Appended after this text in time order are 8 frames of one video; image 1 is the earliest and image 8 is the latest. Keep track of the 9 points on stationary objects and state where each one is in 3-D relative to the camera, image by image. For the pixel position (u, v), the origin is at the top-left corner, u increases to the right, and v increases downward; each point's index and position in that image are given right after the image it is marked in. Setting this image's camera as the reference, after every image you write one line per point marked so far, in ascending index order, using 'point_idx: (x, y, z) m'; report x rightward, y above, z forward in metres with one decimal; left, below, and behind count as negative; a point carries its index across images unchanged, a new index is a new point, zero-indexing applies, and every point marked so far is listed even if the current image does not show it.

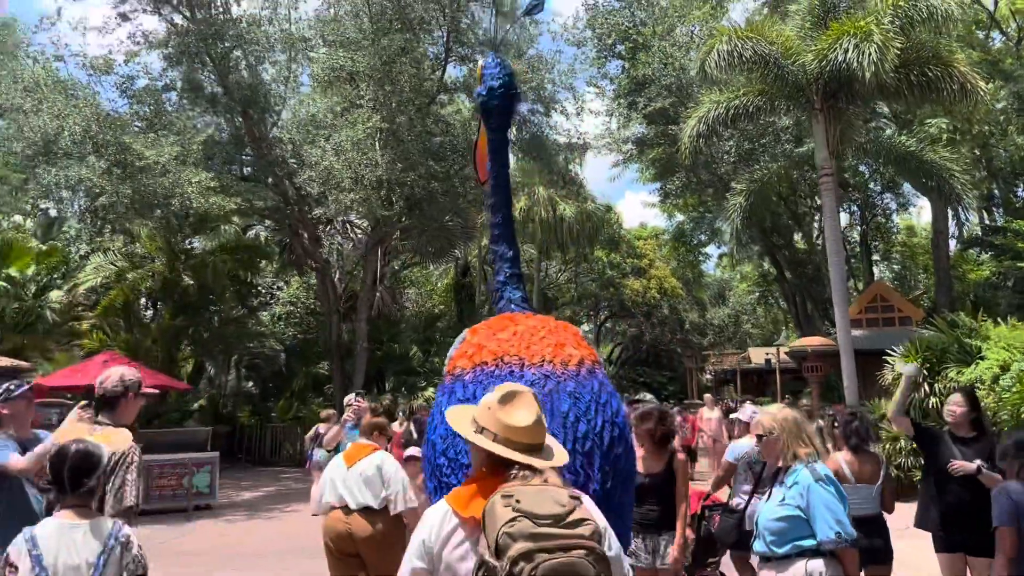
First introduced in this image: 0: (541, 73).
0: (+0.6, +4.4, +17.2) m
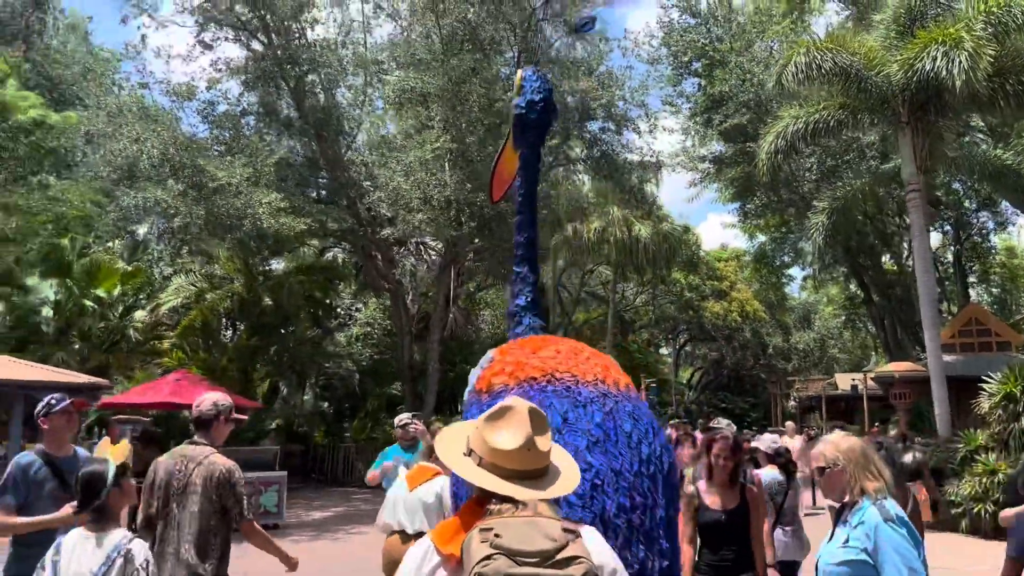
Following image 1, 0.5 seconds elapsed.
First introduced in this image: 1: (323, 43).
0: (+2.0, +3.9, +17.0) m
1: (-3.6, +4.6, +16.3) m
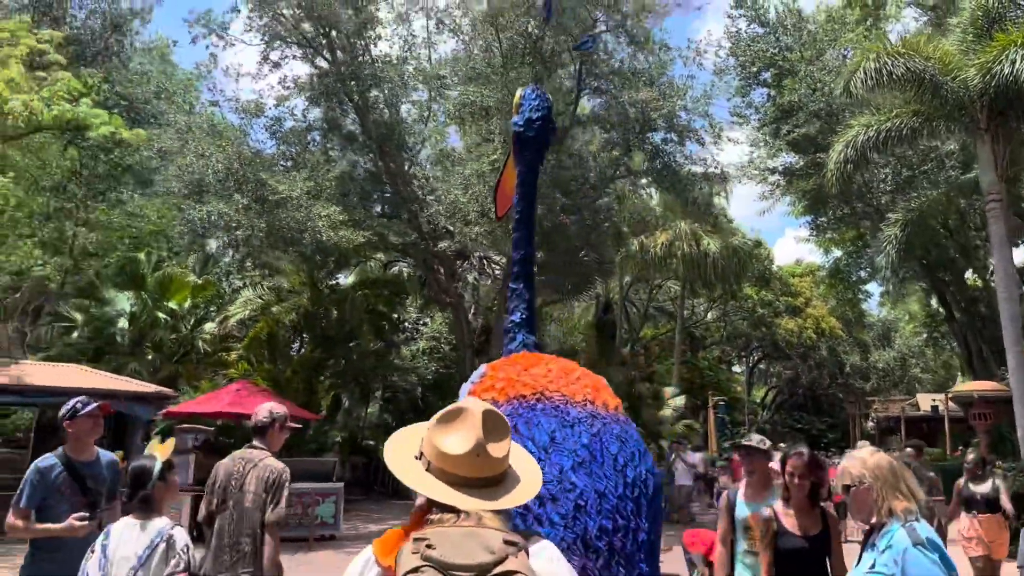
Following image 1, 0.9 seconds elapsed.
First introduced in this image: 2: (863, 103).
0: (+3.2, +3.7, +16.7) m
1: (-2.4, +4.4, +16.5) m
2: (+6.0, +3.1, +14.7) m
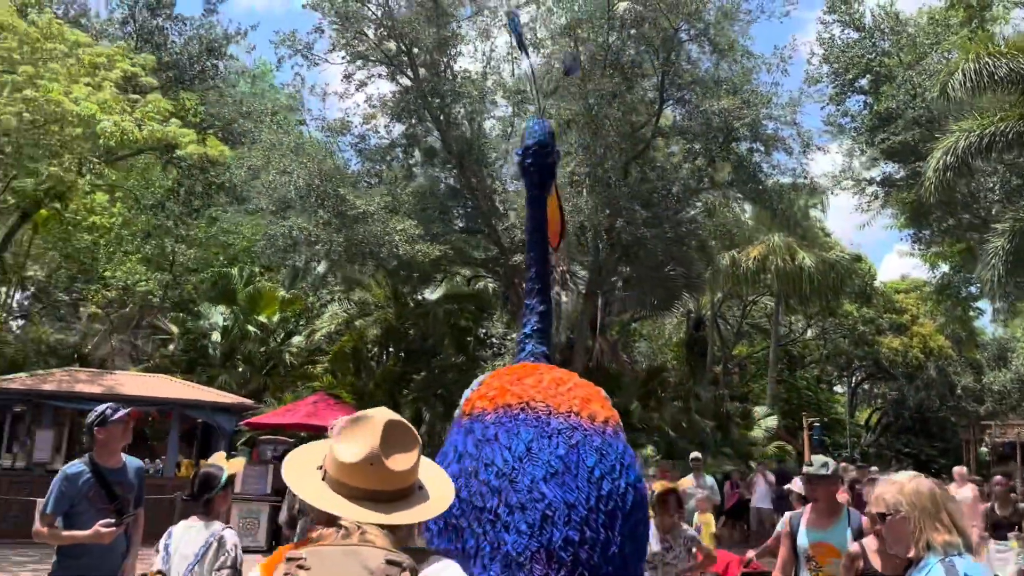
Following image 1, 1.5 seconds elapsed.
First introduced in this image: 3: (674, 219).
0: (+4.7, +3.4, +16.2) m
1: (-0.9, +4.1, +16.6) m
2: (+7.3, +2.9, +13.8) m
3: (+3.0, +1.3, +16.0) m
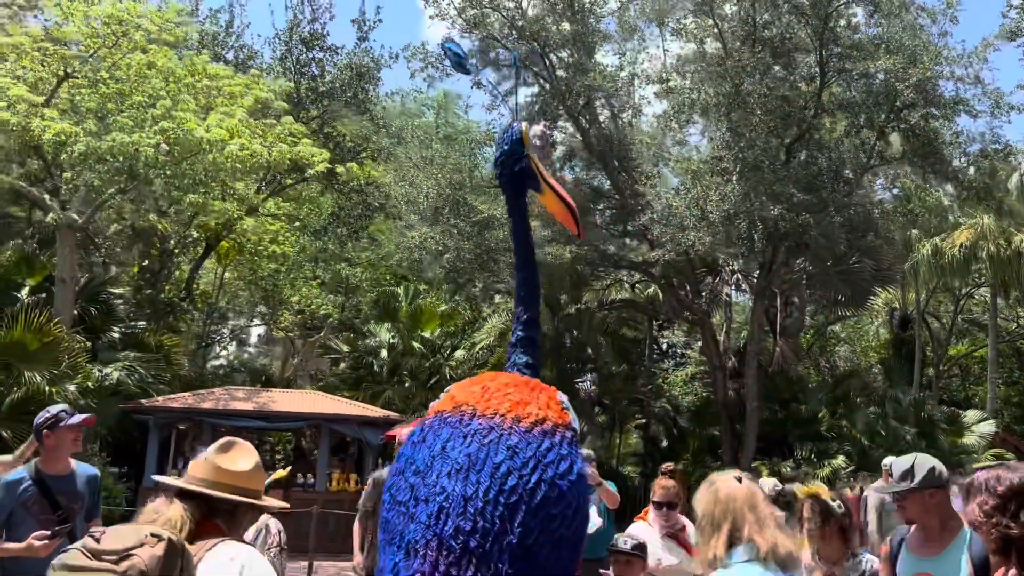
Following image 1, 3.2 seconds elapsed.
0: (+7.1, +3.6, +14.2) m
1: (+1.7, +4.0, +15.9) m
2: (+9.0, +3.3, +11.3) m
3: (+5.5, +1.4, +14.3) m
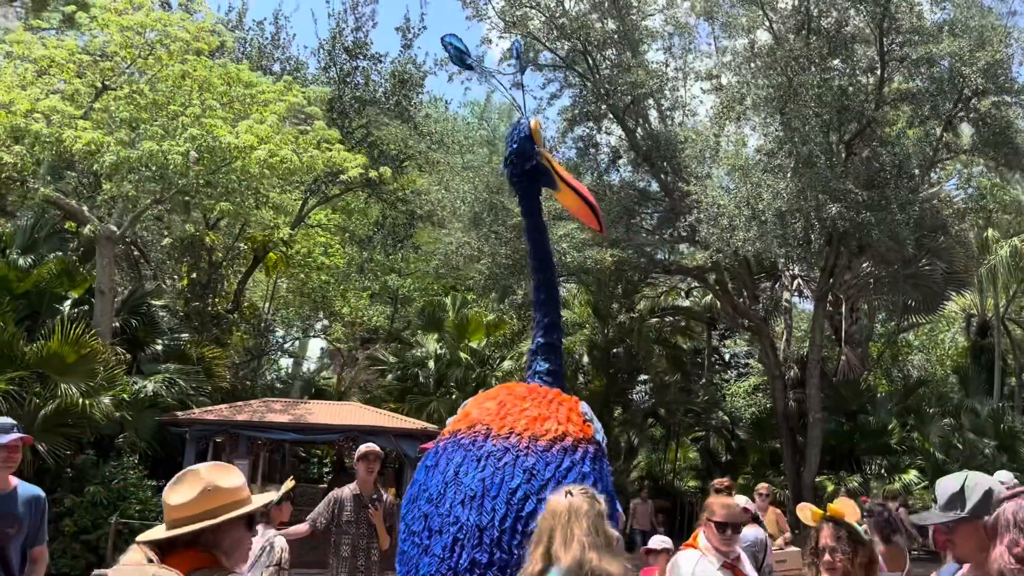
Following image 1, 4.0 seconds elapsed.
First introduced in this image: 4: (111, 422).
0: (+7.7, +3.6, +13.2) m
1: (+2.5, +3.9, +15.3) m
2: (+9.4, +3.4, +10.2) m
3: (+6.1, +1.4, +13.4) m
4: (-5.6, -1.9, +11.9) m
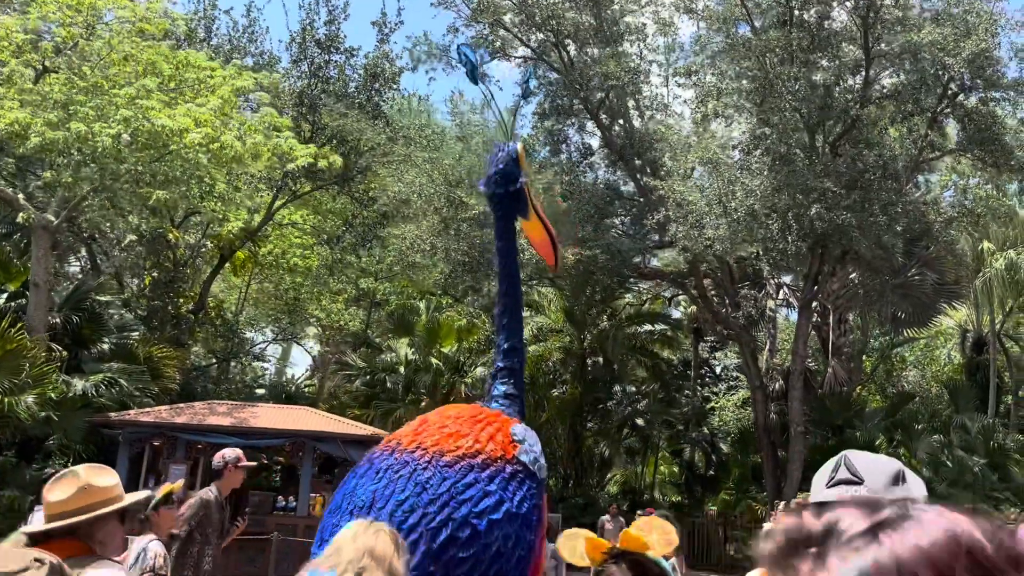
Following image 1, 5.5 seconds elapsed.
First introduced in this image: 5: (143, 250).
0: (+7.1, +3.5, +12.5) m
1: (+1.9, +3.8, +14.6) m
2: (+8.9, +3.3, +9.5) m
3: (+5.6, +1.3, +12.7) m
4: (-6.2, -1.7, +11.2) m
5: (-7.6, +0.8, +17.8) m
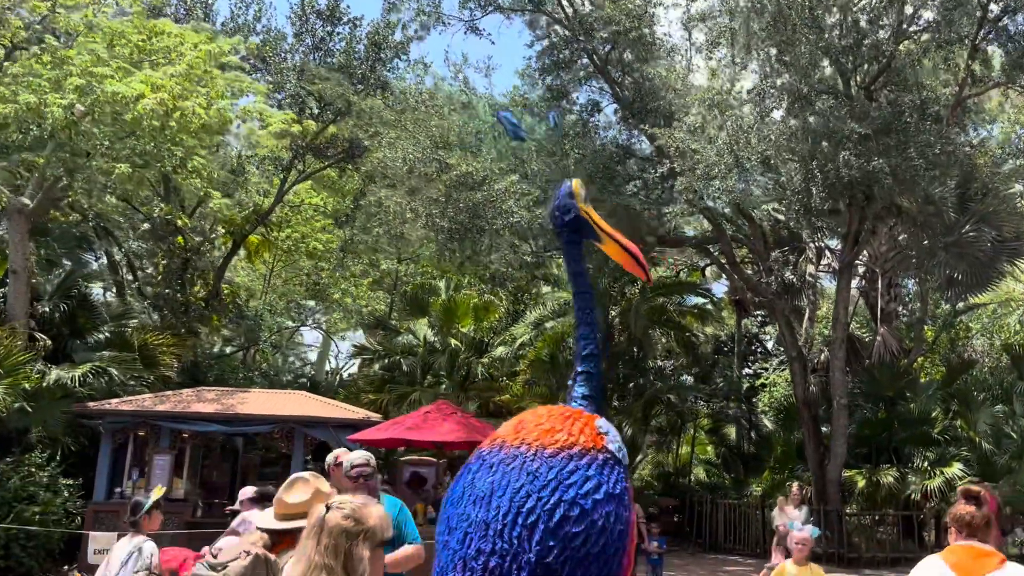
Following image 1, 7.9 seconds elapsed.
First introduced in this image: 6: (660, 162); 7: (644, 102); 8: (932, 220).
0: (+7.0, +4.2, +11.0) m
1: (+1.9, +4.4, +13.5) m
2: (+8.5, +4.0, +7.9) m
3: (+5.5, +1.9, +11.4) m
4: (-6.2, -1.6, +10.7) m
5: (-7.3, +1.0, +17.3) m
6: (+2.3, +1.9, +13.4) m
7: (+2.0, +2.9, +13.2) m
8: (+7.1, +1.1, +14.6) m
